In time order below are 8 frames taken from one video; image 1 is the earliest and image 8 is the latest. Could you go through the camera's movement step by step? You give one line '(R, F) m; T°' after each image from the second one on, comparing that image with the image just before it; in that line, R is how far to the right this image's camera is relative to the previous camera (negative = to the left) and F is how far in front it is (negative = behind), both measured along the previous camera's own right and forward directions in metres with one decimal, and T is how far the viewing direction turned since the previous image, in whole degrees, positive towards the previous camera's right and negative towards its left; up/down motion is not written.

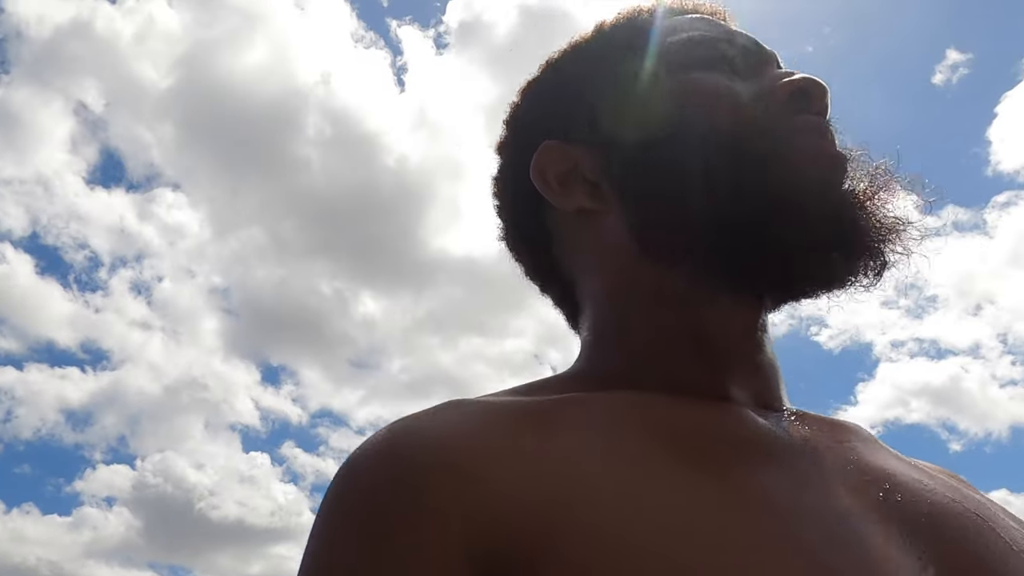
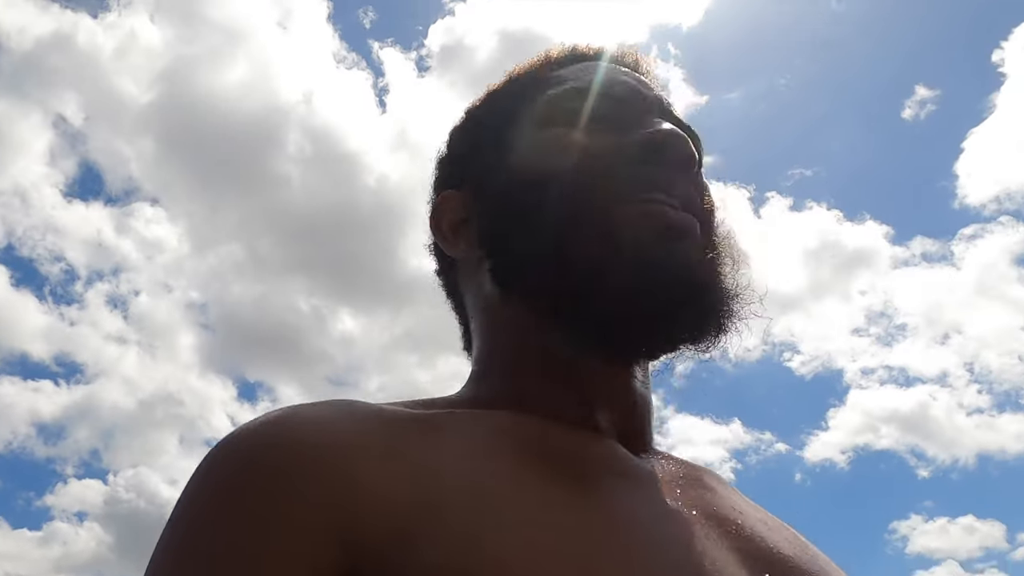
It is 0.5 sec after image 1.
(-0.3, -0.6) m; +2°
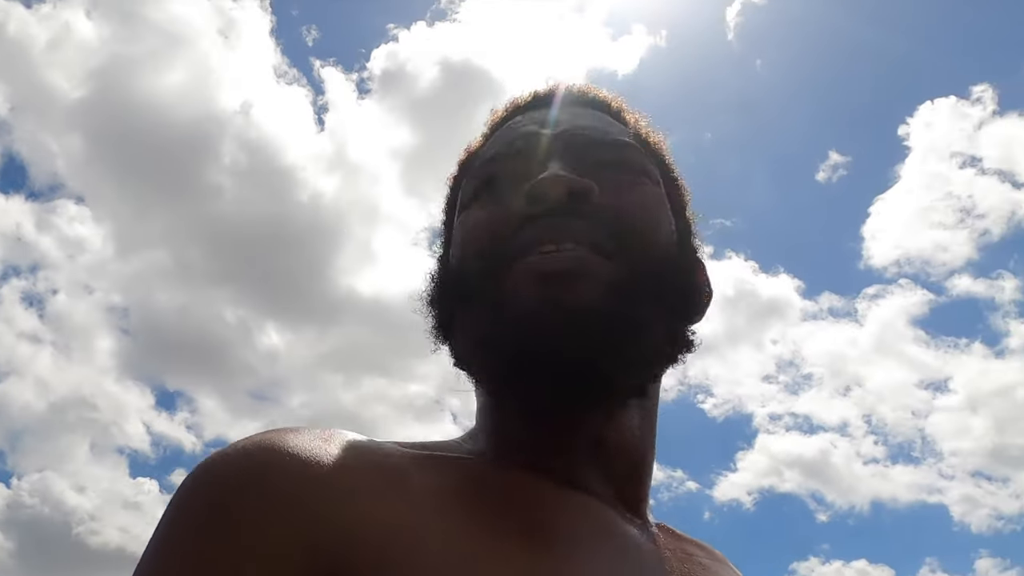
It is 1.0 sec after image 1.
(-1.0, -1.0) m; +6°
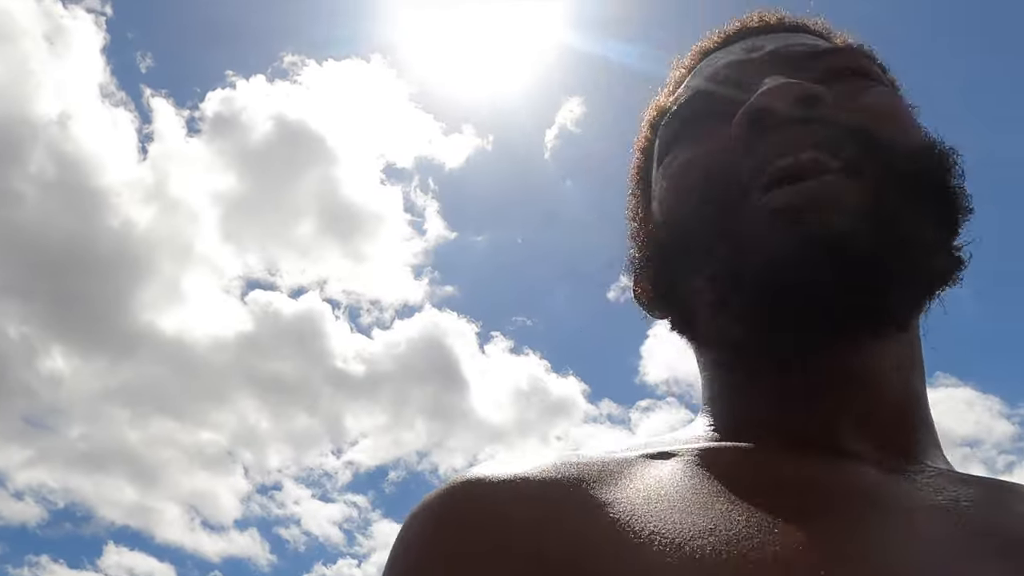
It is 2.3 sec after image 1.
(-2.9, -3.3) m; +15°
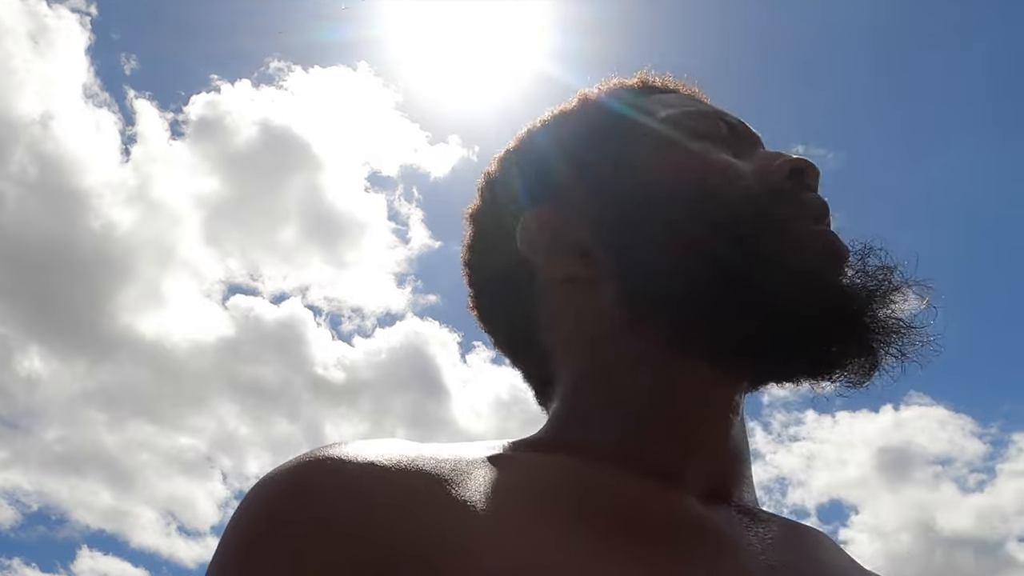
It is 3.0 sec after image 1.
(-0.3, -0.4) m; +1°
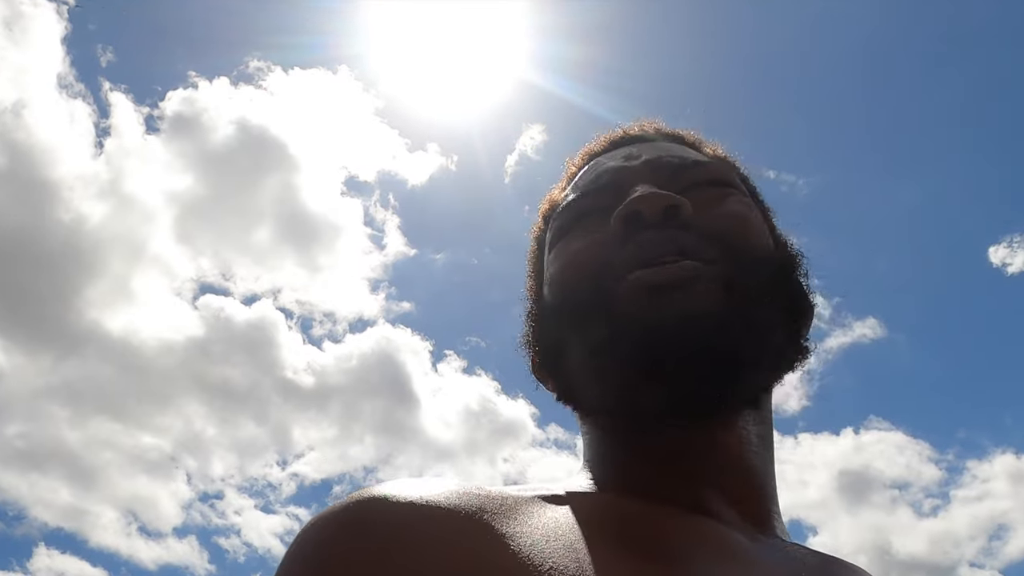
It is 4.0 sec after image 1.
(-0.5, -0.4) m; +2°
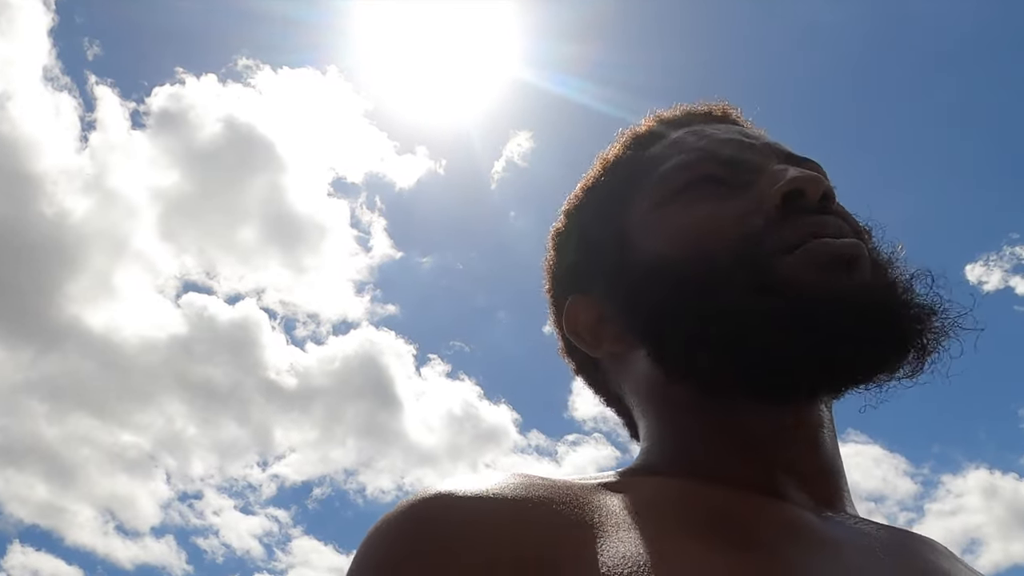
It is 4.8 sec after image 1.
(-0.3, -0.2) m; +1°
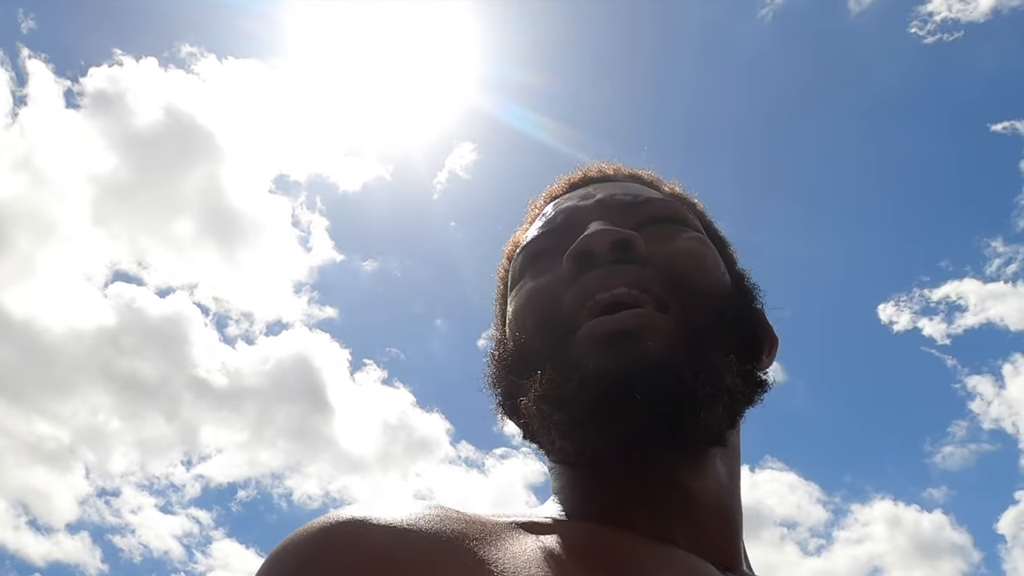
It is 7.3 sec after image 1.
(-1.1, -0.5) m; +5°
